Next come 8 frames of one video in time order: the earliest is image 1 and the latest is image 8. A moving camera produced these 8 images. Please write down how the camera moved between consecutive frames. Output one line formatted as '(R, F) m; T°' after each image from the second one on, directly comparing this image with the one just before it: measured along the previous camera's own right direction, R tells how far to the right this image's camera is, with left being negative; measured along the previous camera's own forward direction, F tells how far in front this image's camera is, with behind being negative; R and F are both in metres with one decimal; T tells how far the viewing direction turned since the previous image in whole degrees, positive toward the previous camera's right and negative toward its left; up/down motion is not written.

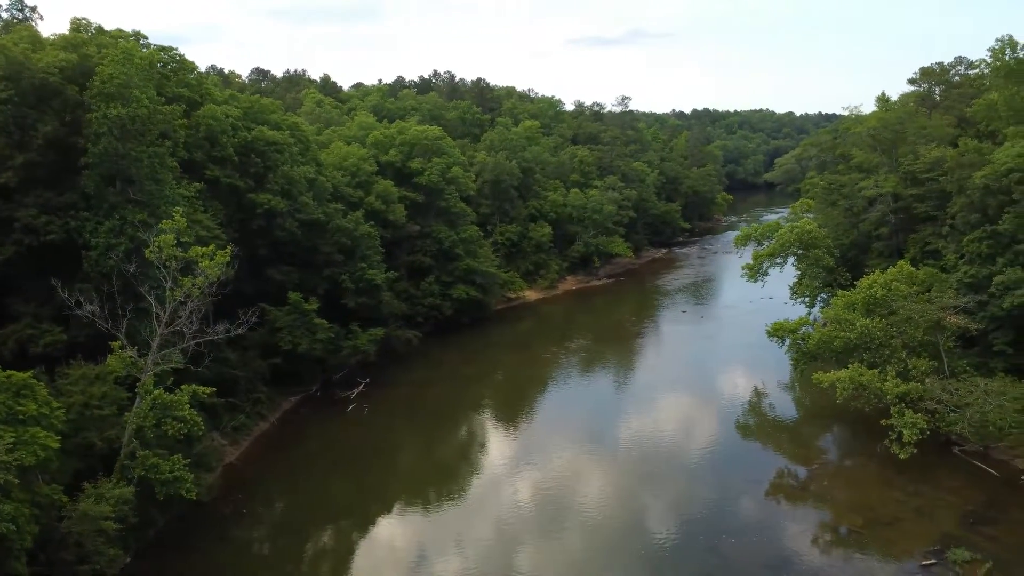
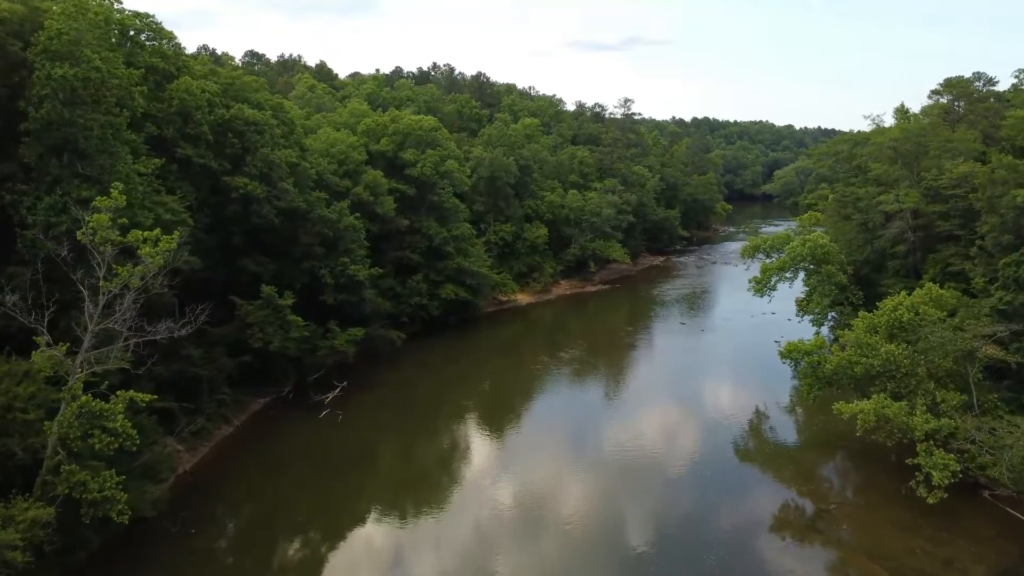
(-0.1, +2.1) m; +1°
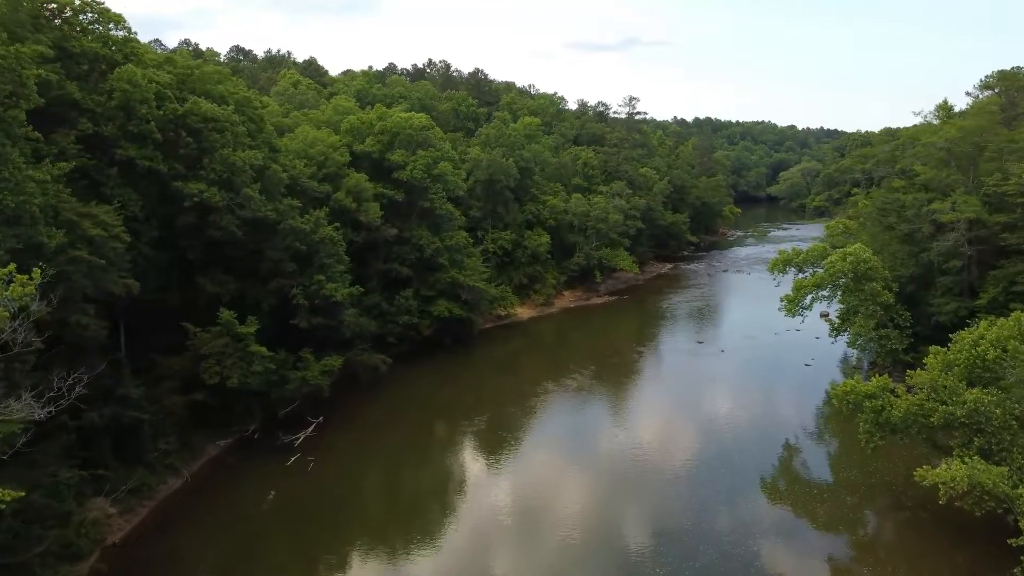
(-0.1, +3.8) m; 0°
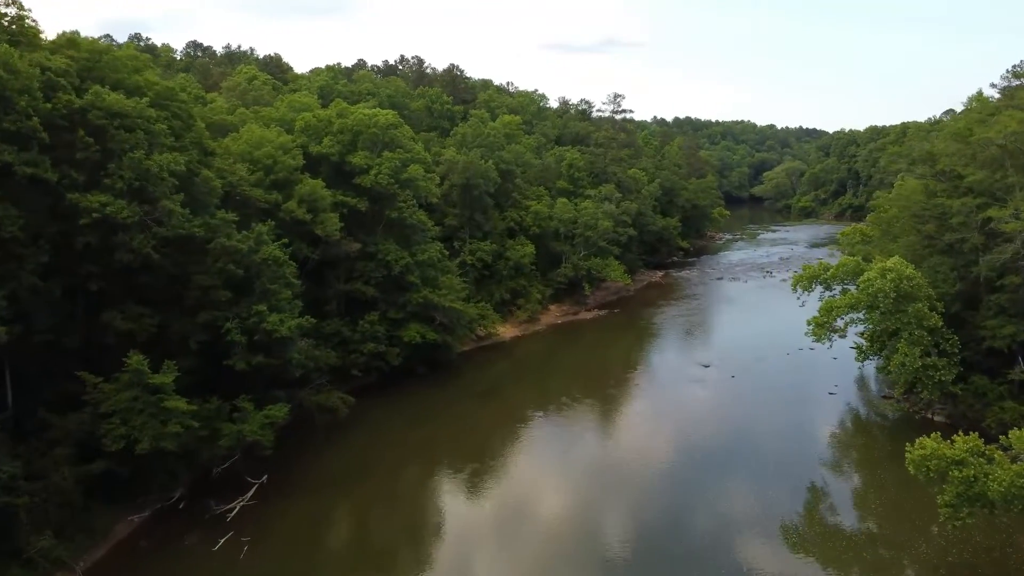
(-0.1, +4.3) m; +2°
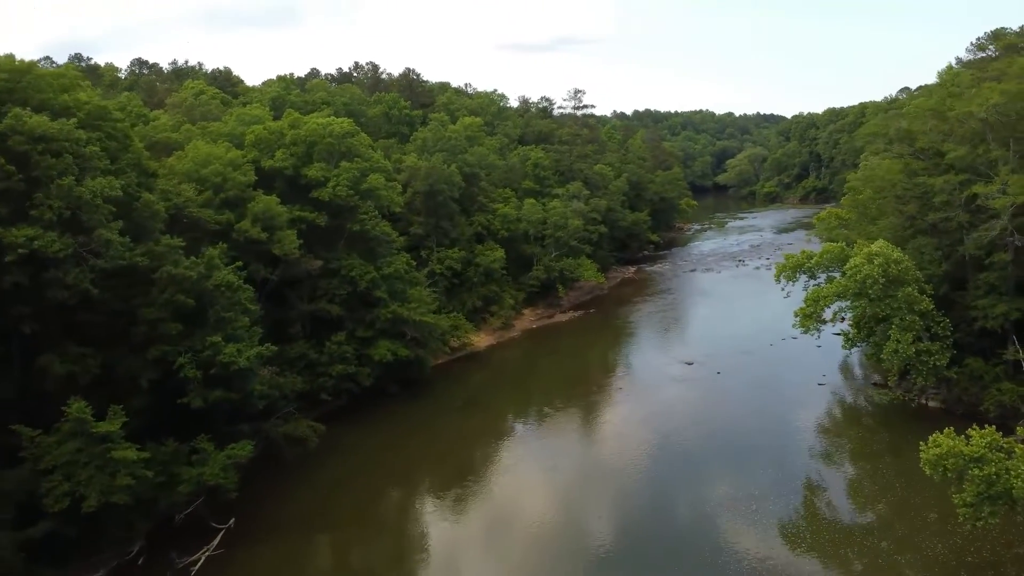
(0.0, +1.2) m; +2°
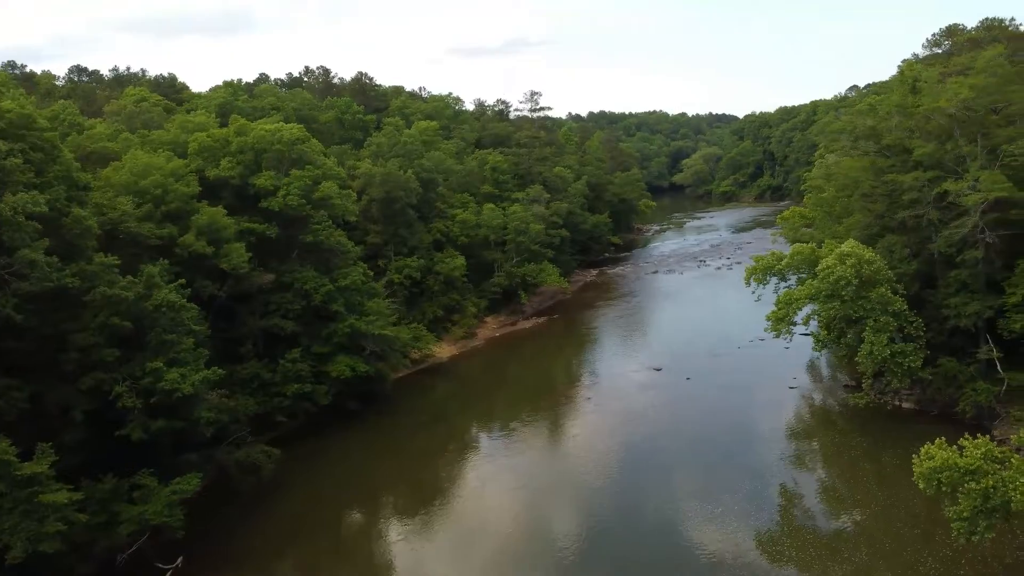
(0.0, +0.8) m; +3°
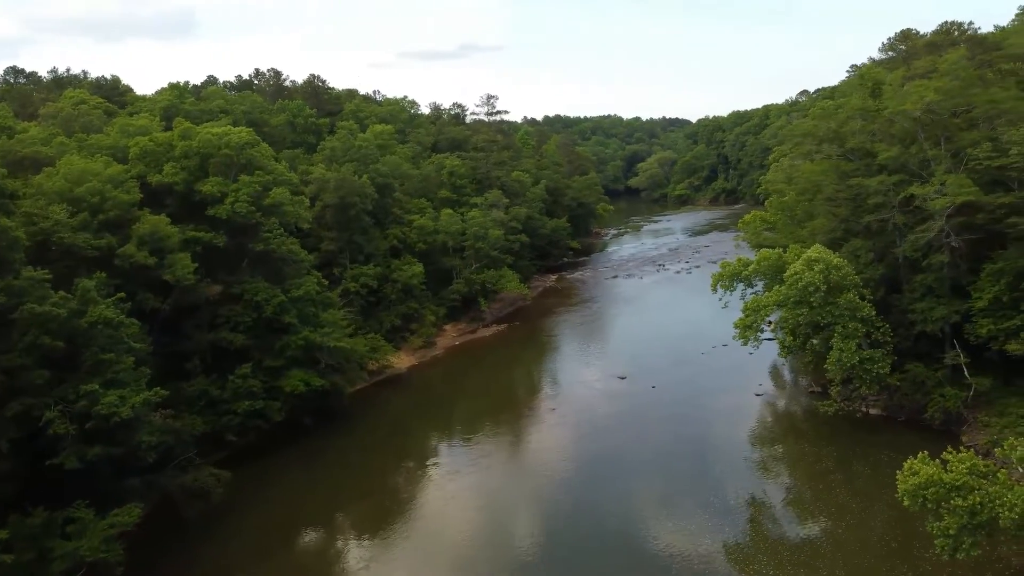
(-0.1, +0.6) m; +4°
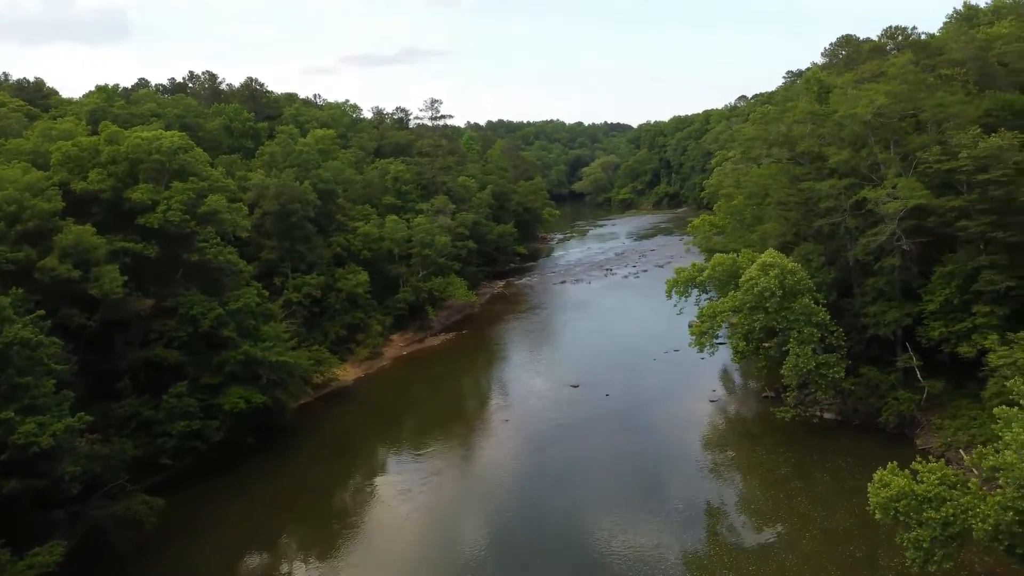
(-0.2, +0.5) m; +5°
